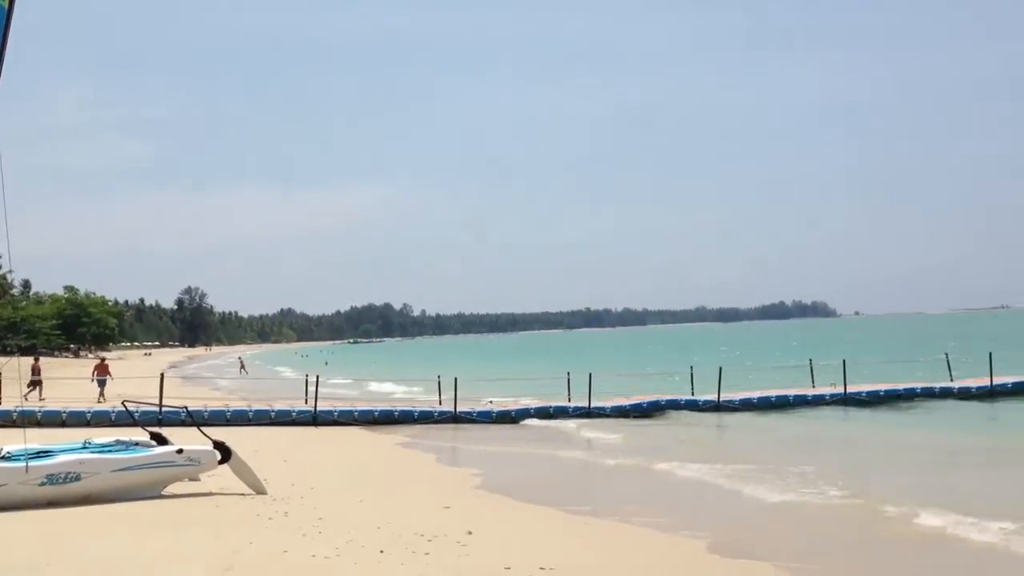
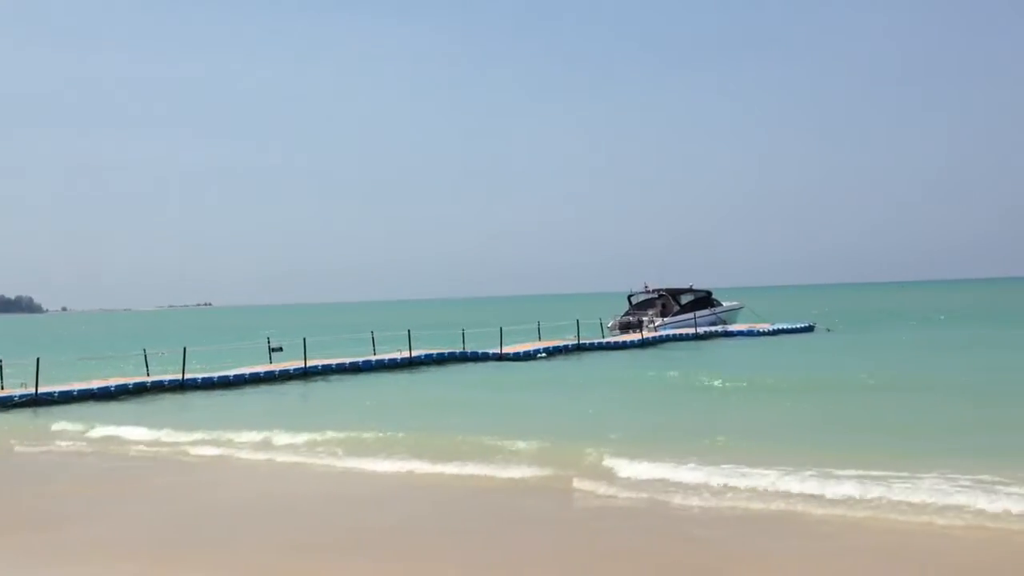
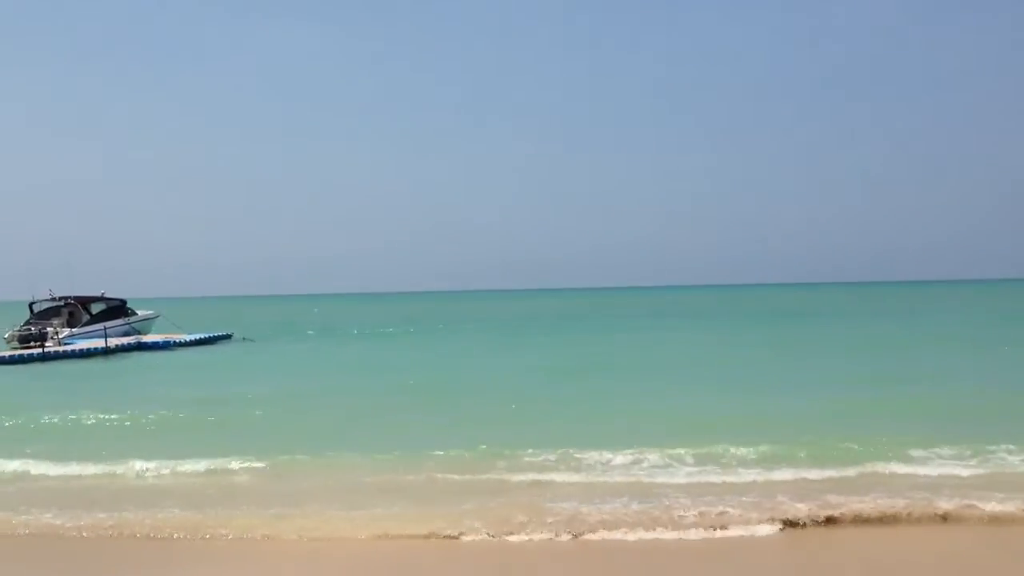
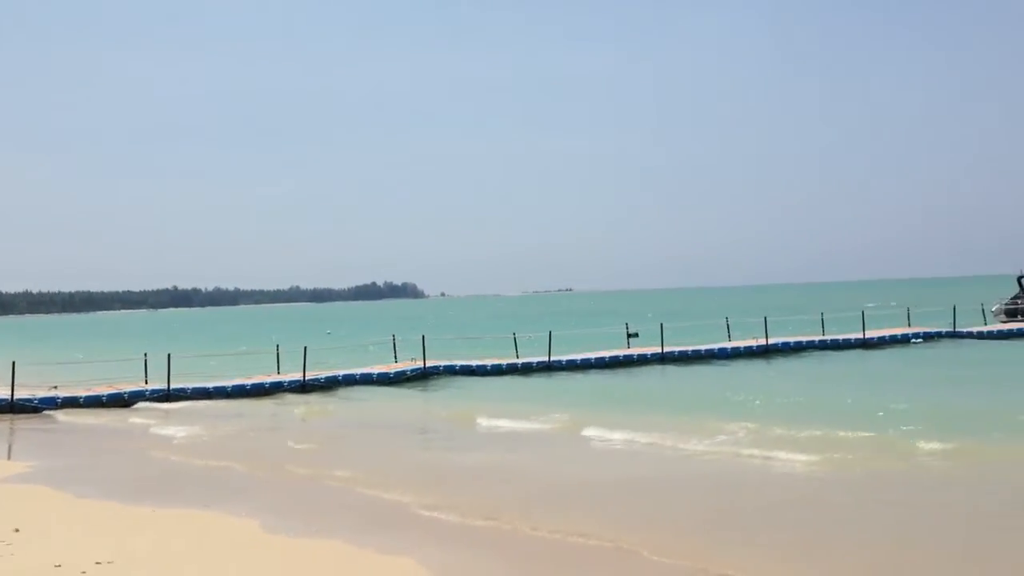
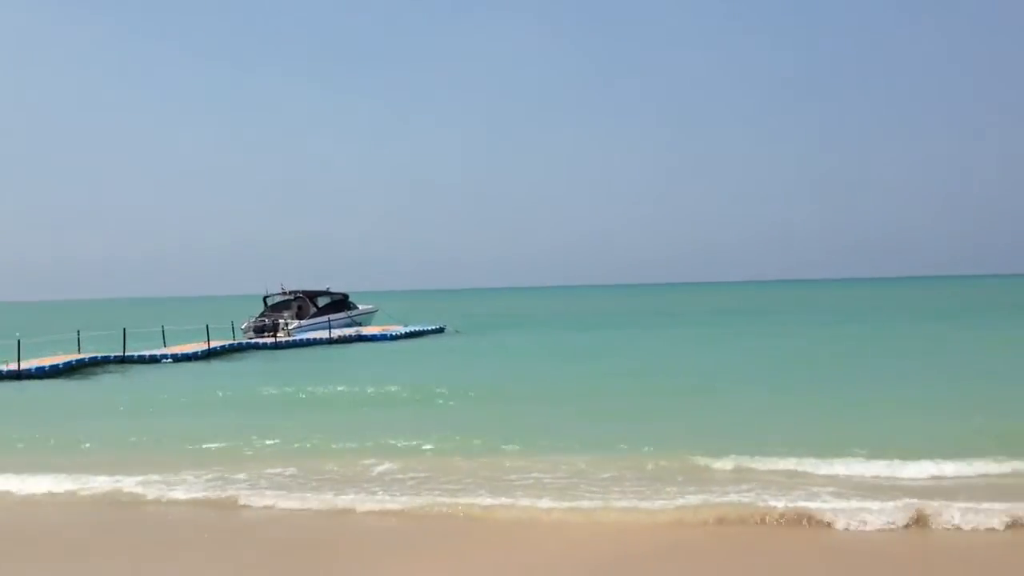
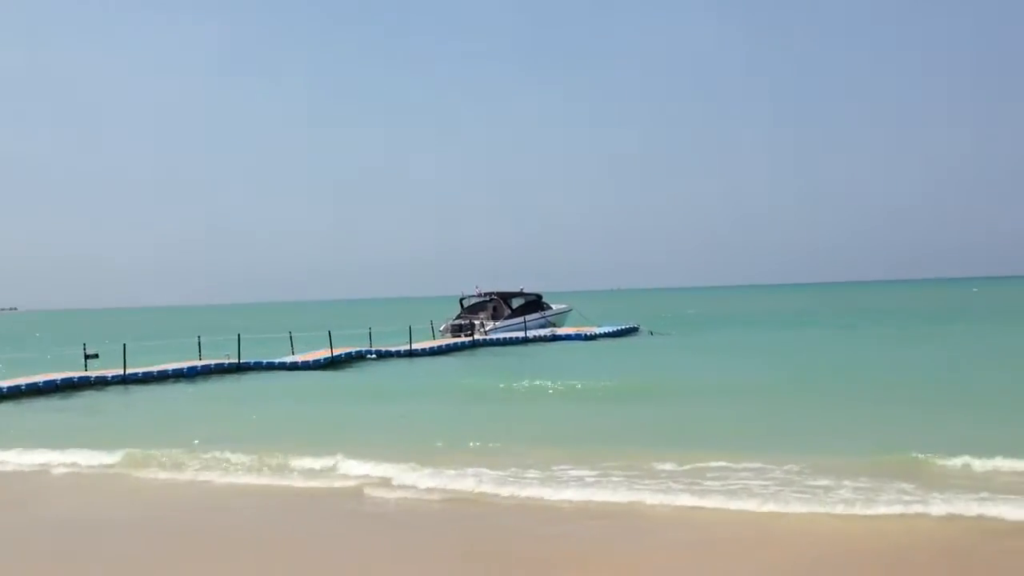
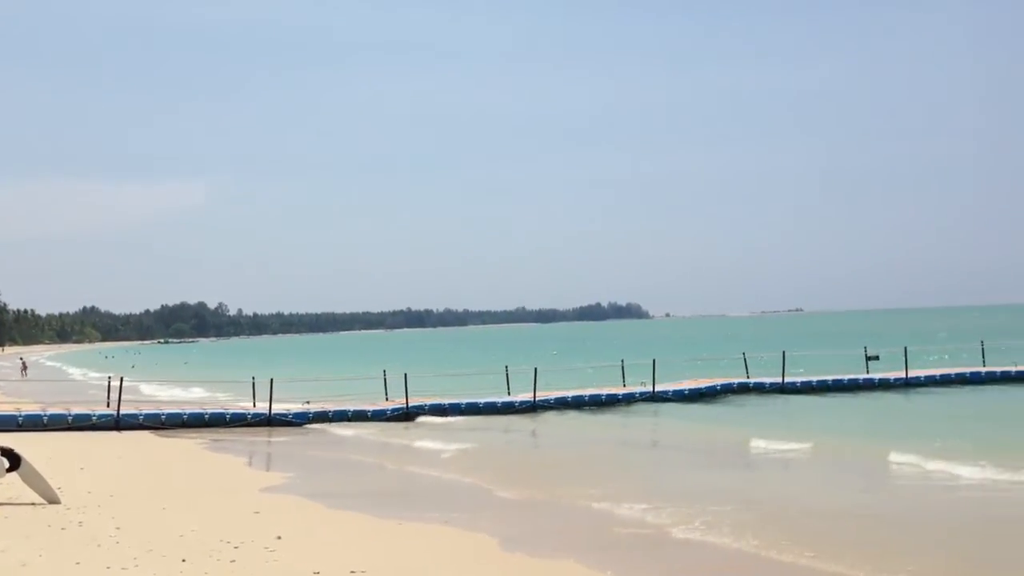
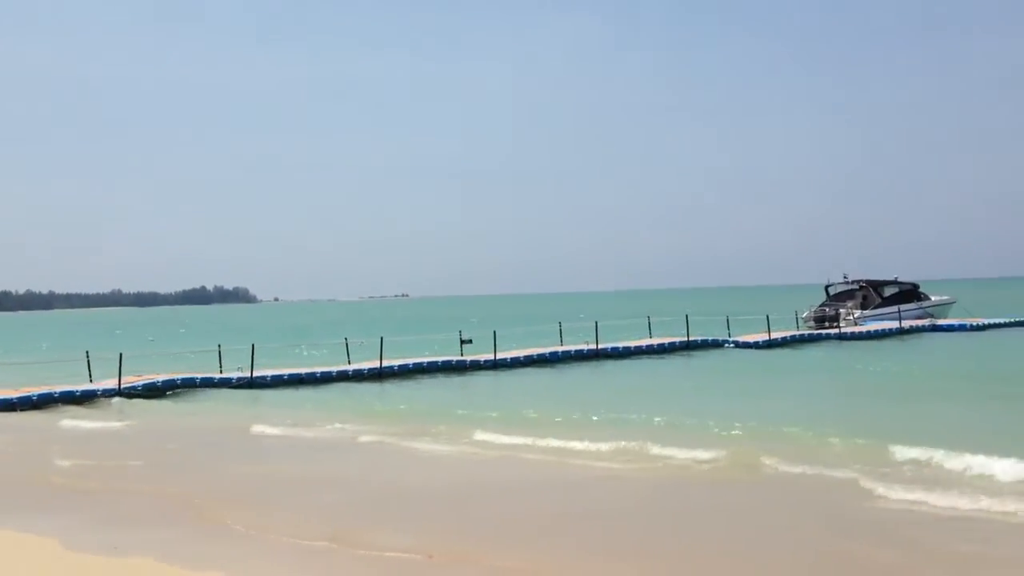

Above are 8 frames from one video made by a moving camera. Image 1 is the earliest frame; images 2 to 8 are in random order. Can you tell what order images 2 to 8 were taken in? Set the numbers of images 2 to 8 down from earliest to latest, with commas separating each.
7, 4, 8, 2, 6, 5, 3
